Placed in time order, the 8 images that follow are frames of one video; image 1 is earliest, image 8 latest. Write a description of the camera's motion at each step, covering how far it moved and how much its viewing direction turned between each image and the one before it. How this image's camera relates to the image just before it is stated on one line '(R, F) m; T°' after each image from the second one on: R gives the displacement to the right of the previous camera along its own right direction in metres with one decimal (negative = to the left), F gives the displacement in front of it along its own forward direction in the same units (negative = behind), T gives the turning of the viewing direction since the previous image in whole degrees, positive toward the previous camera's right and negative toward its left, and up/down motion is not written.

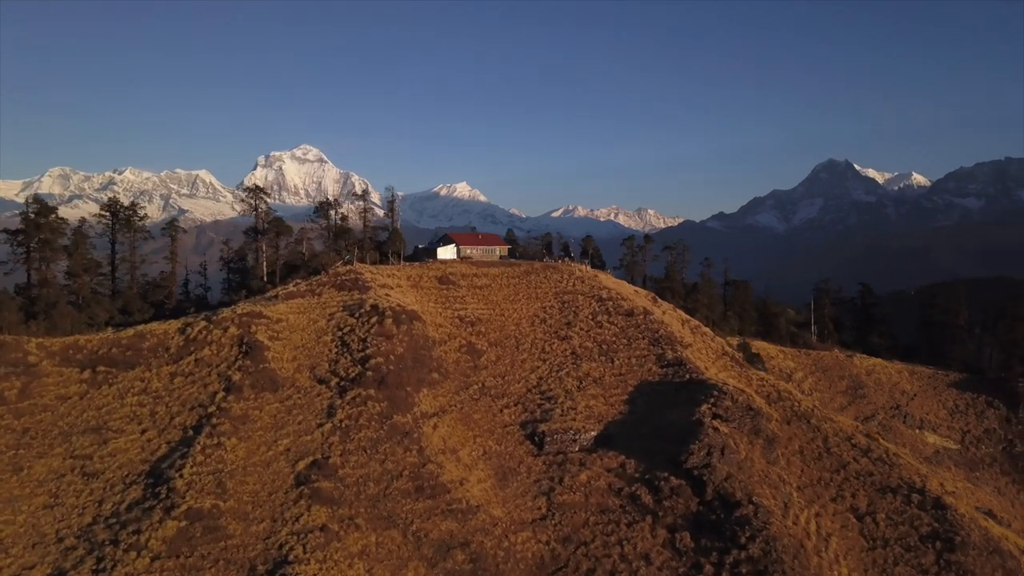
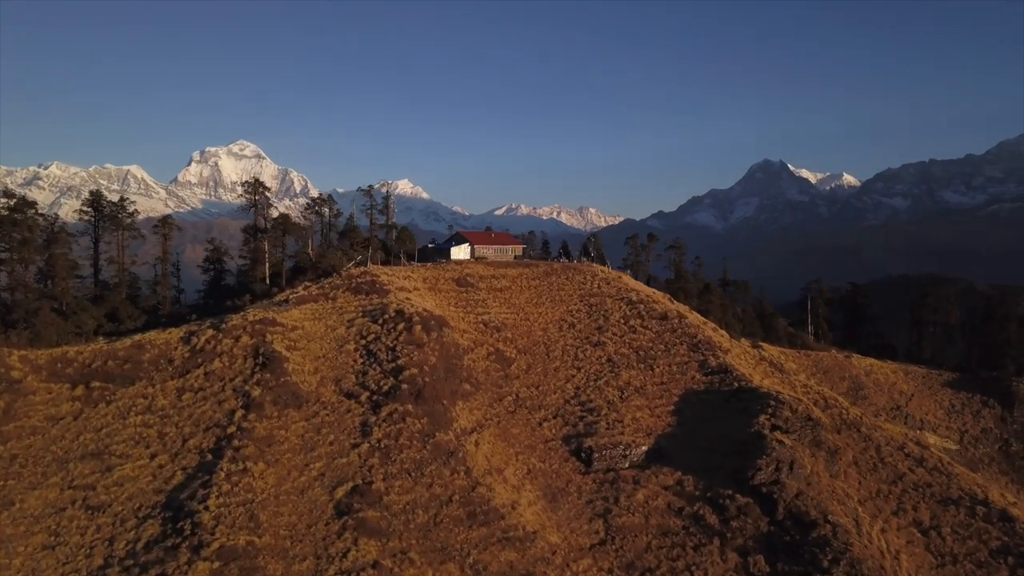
(-4.9, +3.6) m; +4°
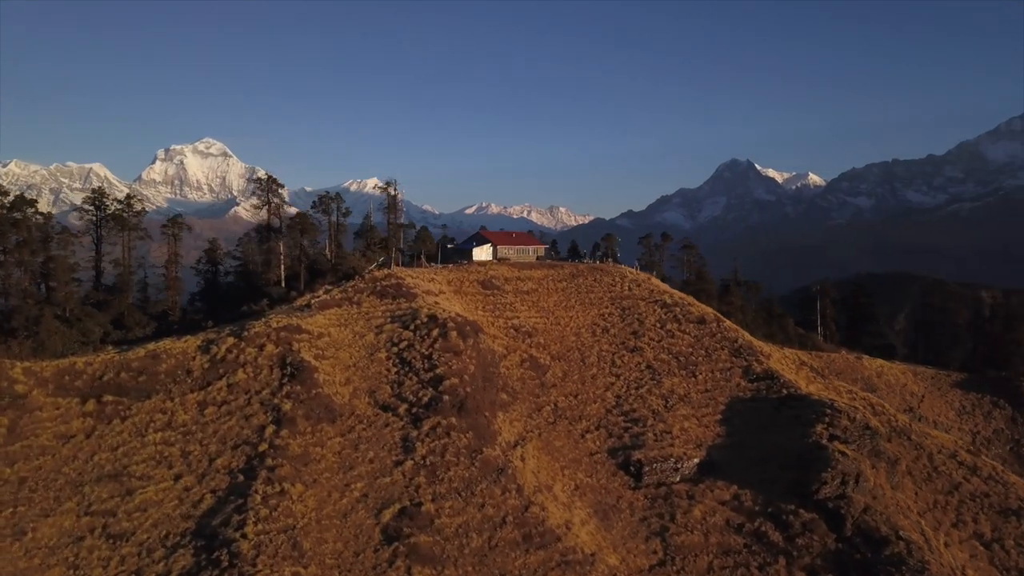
(-3.3, +2.5) m; +2°
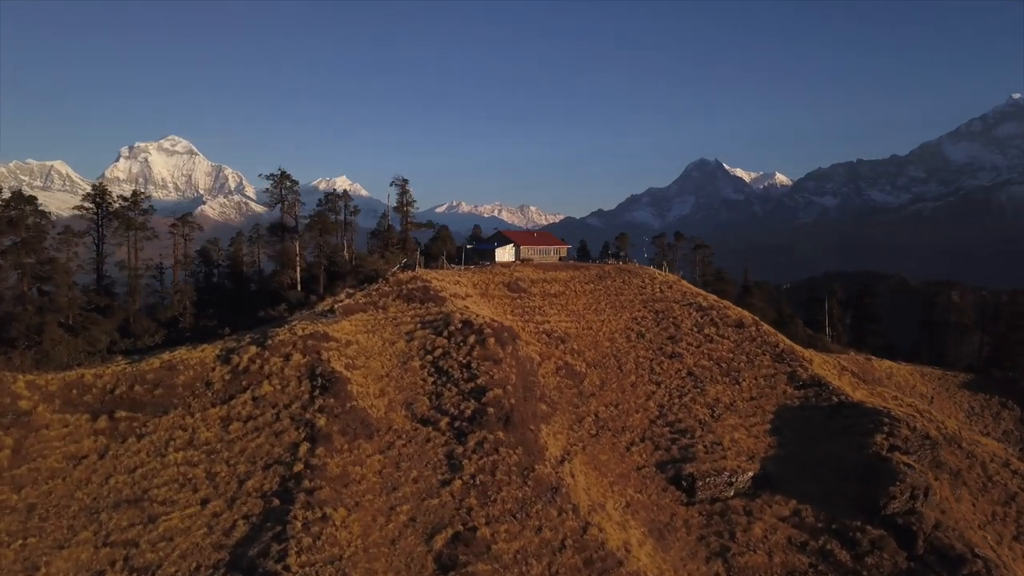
(-3.1, +2.5) m; +2°
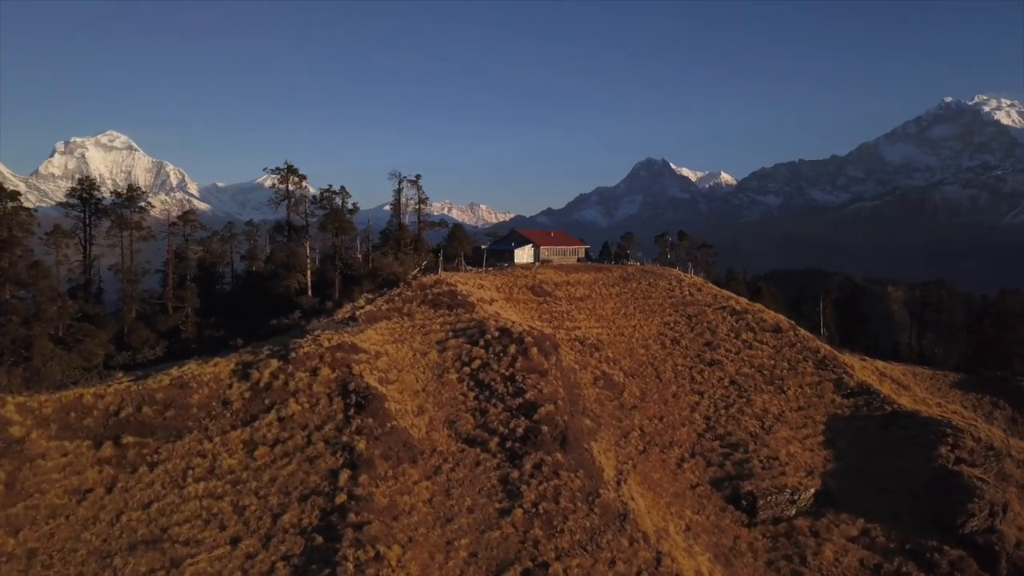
(-3.8, +3.1) m; +4°
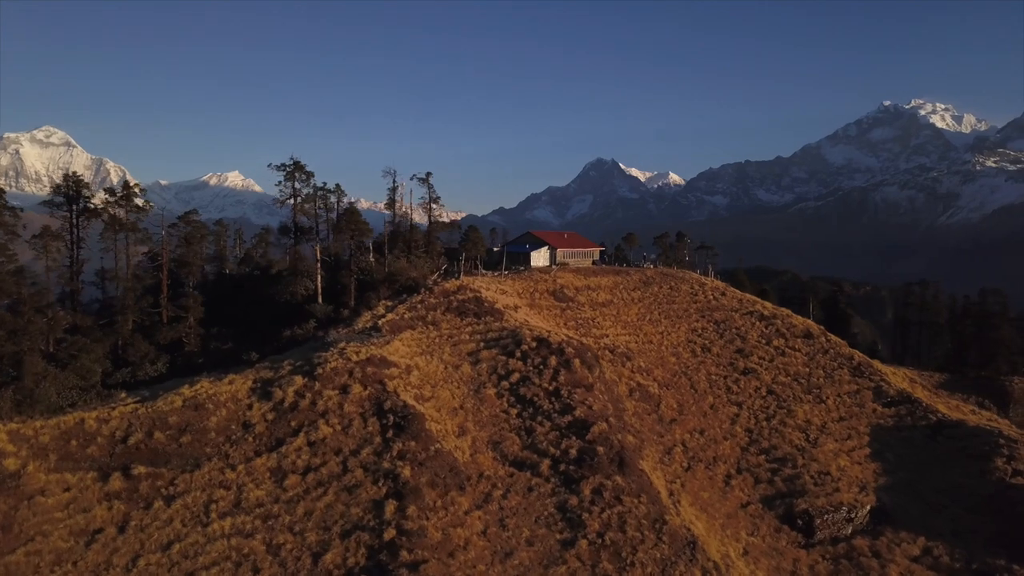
(-3.3, +2.6) m; +3°
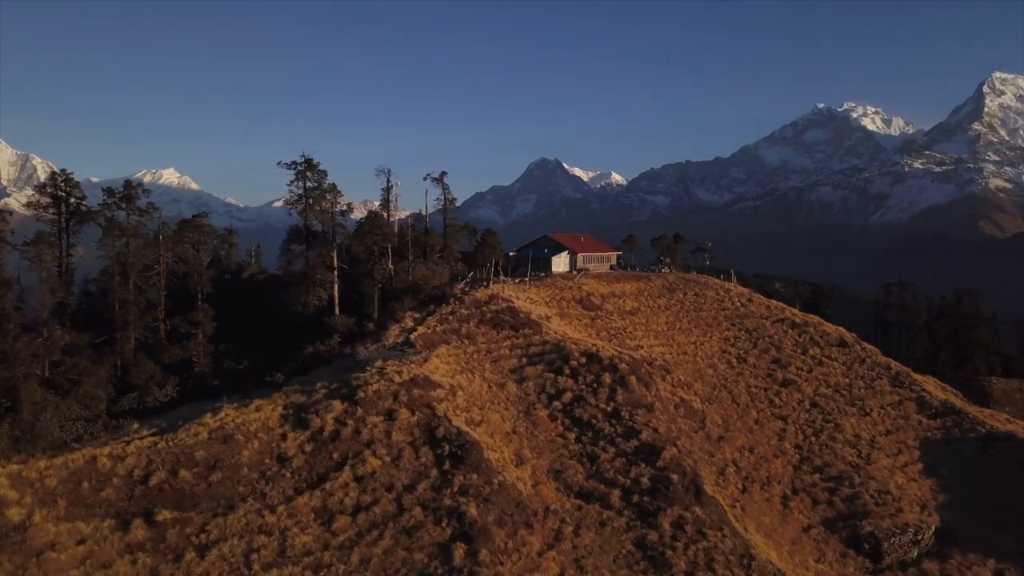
(-3.6, +2.7) m; +4°
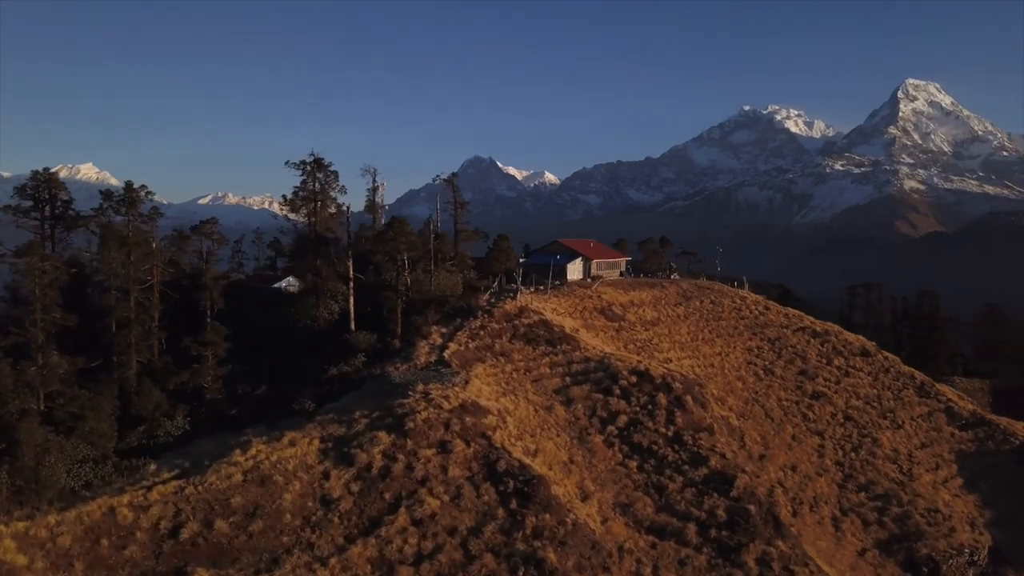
(-3.5, +2.5) m; +5°
